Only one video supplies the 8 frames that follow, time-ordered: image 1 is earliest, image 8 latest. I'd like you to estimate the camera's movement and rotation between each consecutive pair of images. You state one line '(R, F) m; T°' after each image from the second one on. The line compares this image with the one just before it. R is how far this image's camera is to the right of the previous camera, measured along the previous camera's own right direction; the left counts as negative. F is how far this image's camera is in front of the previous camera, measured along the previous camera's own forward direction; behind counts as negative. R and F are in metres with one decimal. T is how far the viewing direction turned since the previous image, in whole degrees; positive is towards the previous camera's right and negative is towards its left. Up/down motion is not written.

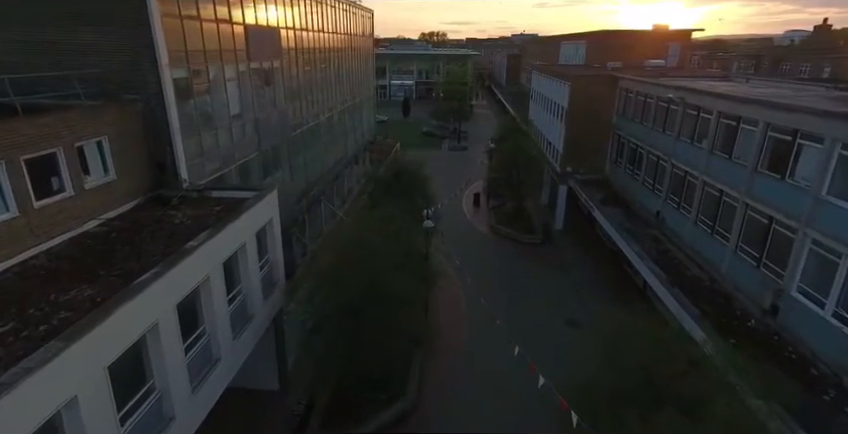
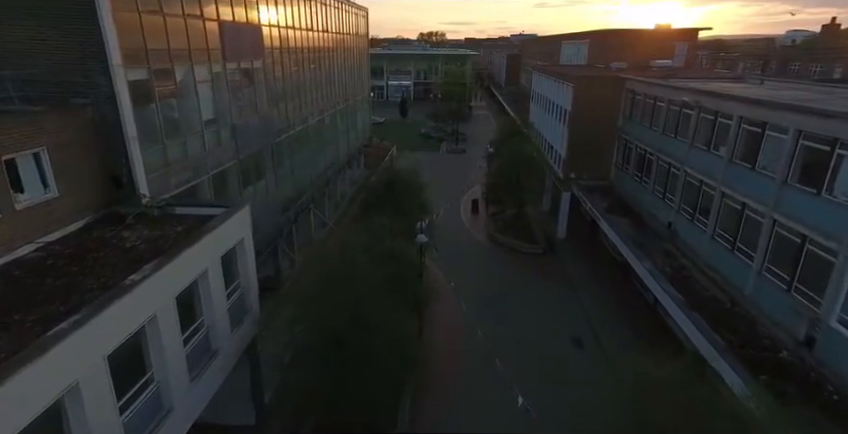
(+0.2, +1.2) m; 0°
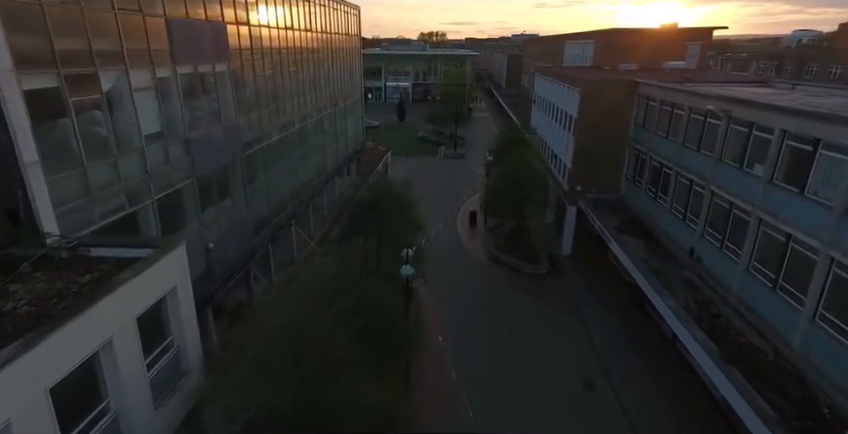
(+0.4, +2.0) m; 0°
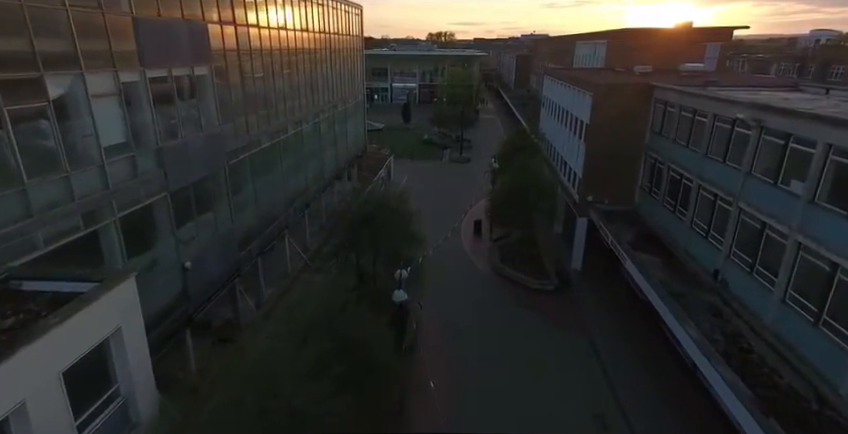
(+0.3, +1.2) m; -1°
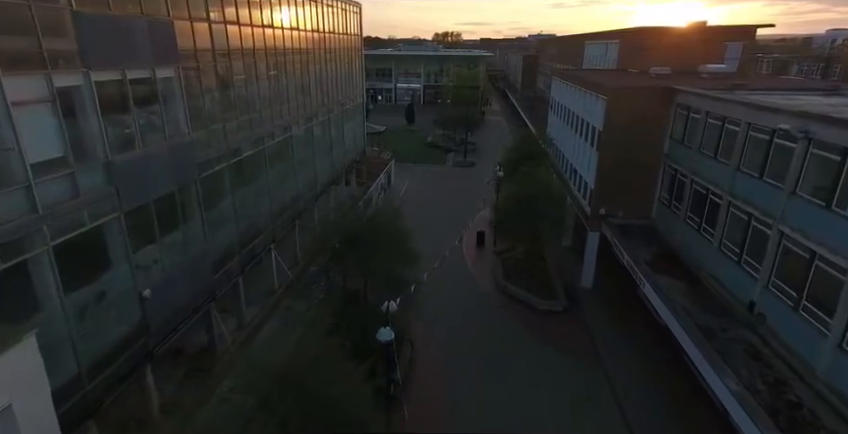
(+0.3, +1.5) m; -1°
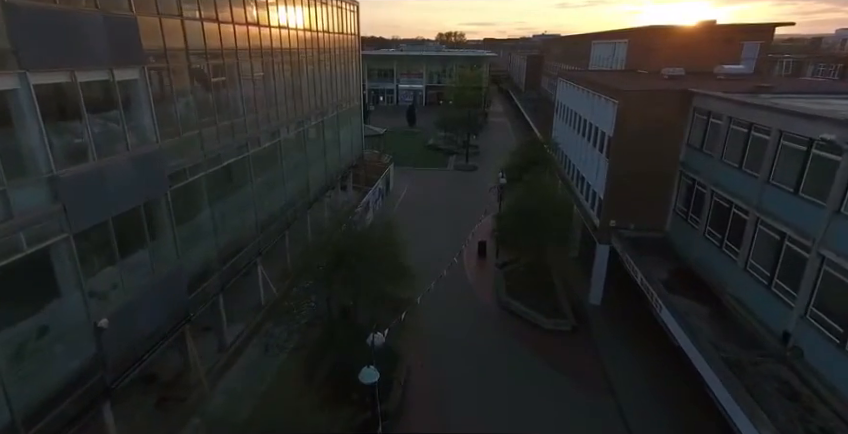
(+0.2, +1.2) m; 0°
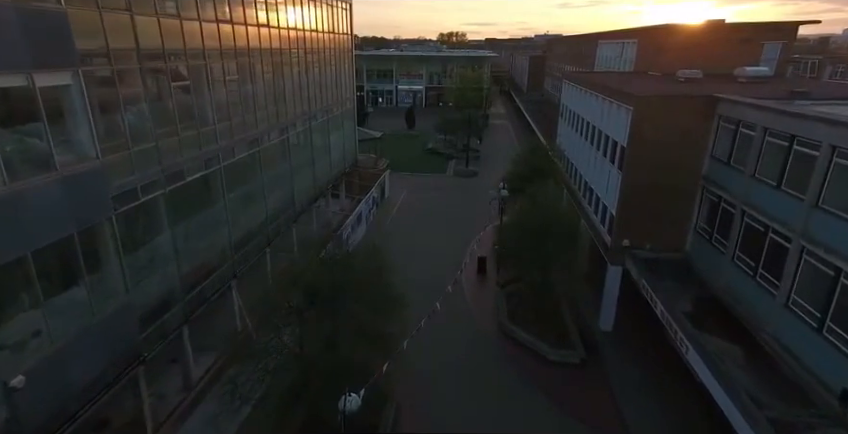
(+0.3, +1.7) m; 0°
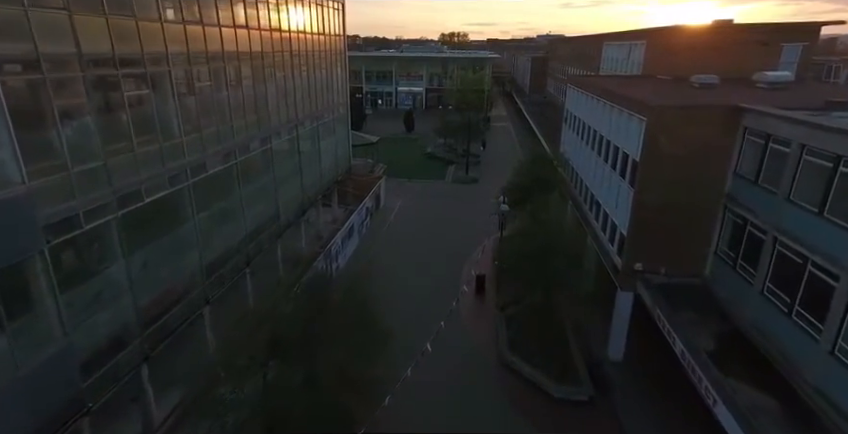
(+0.3, +1.4) m; 0°
